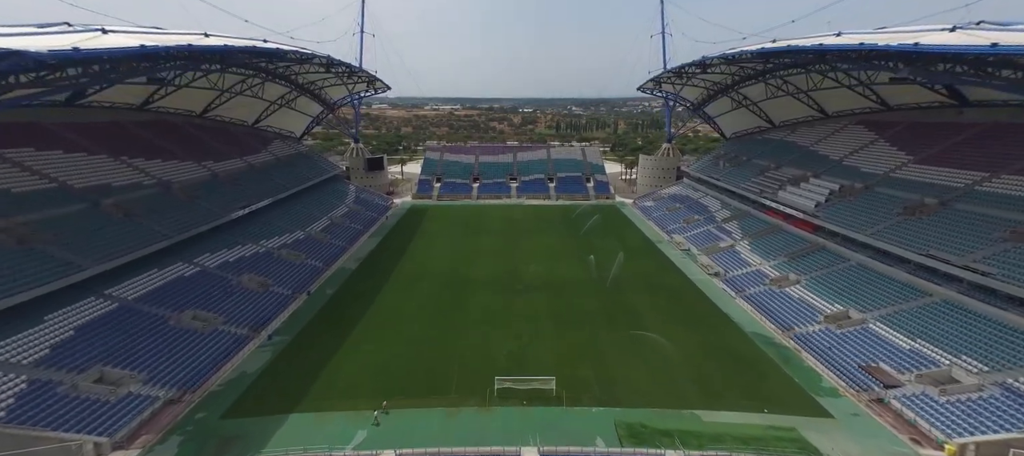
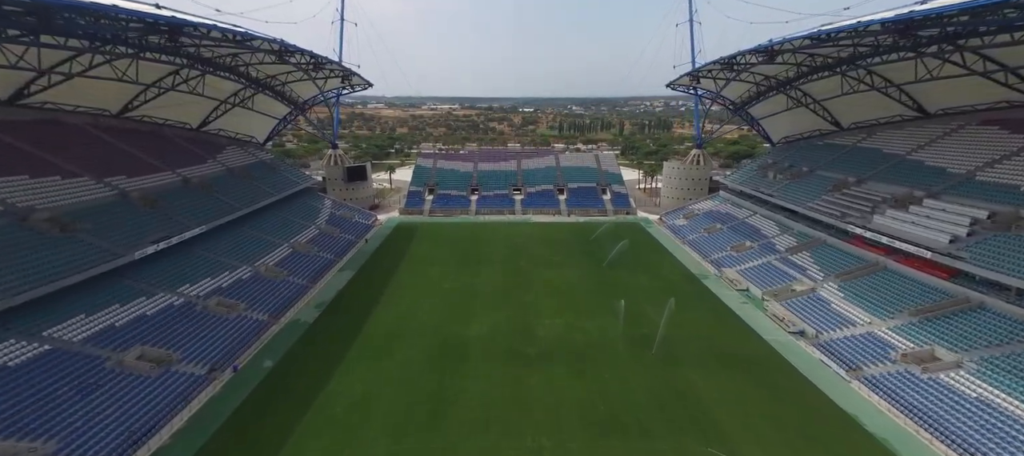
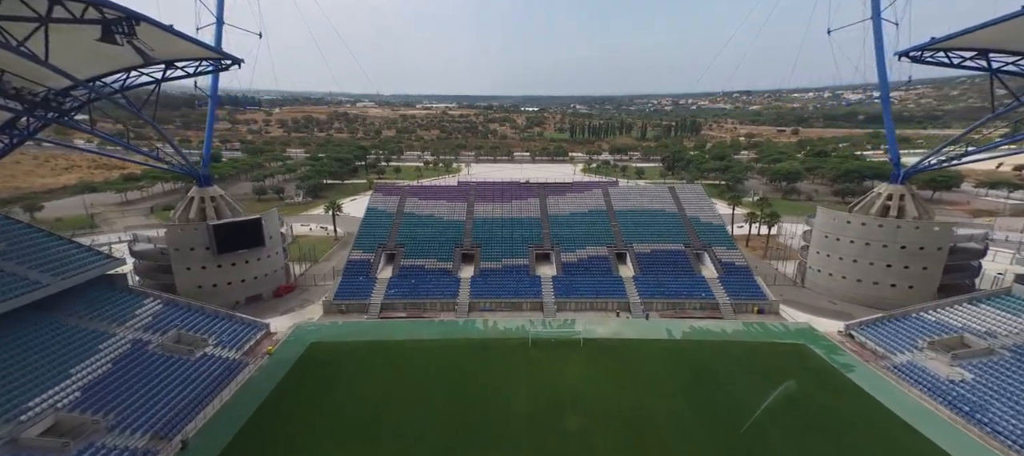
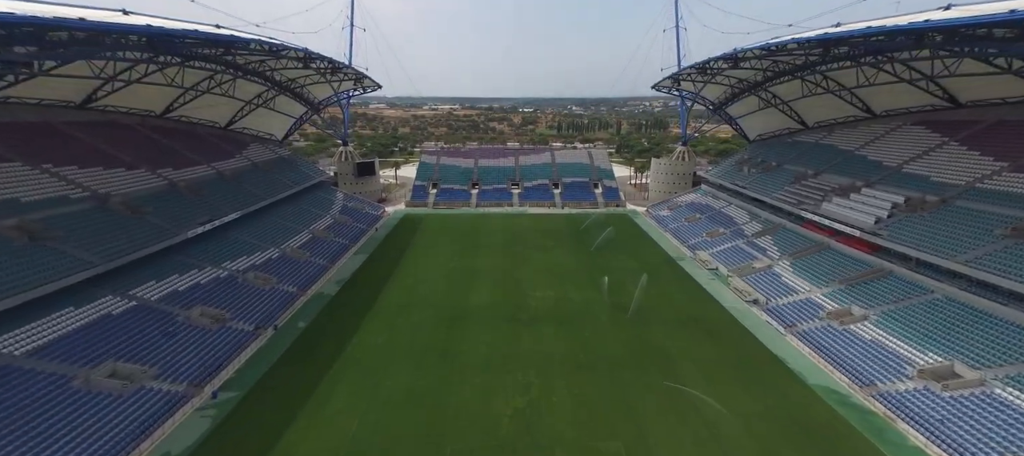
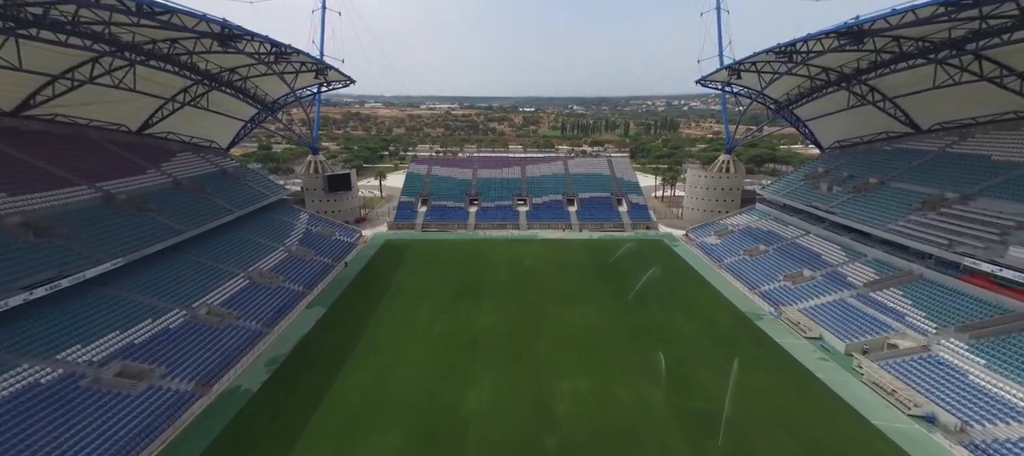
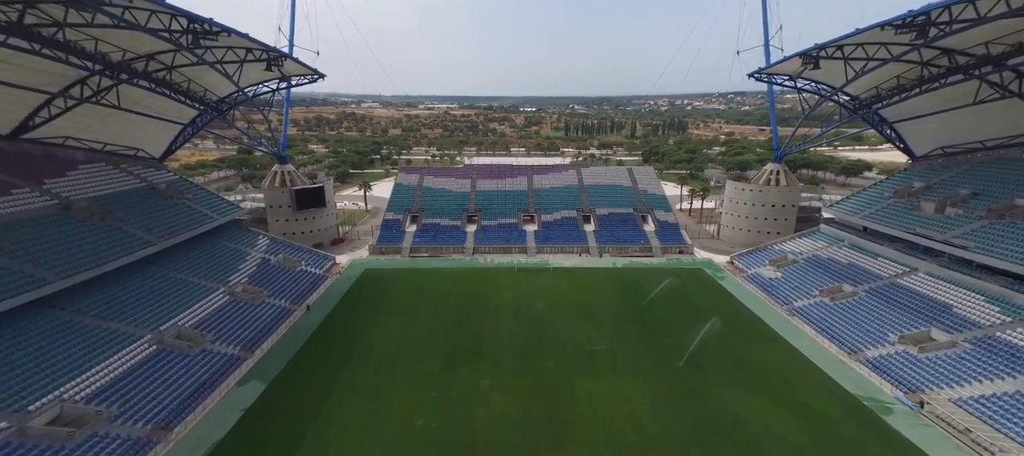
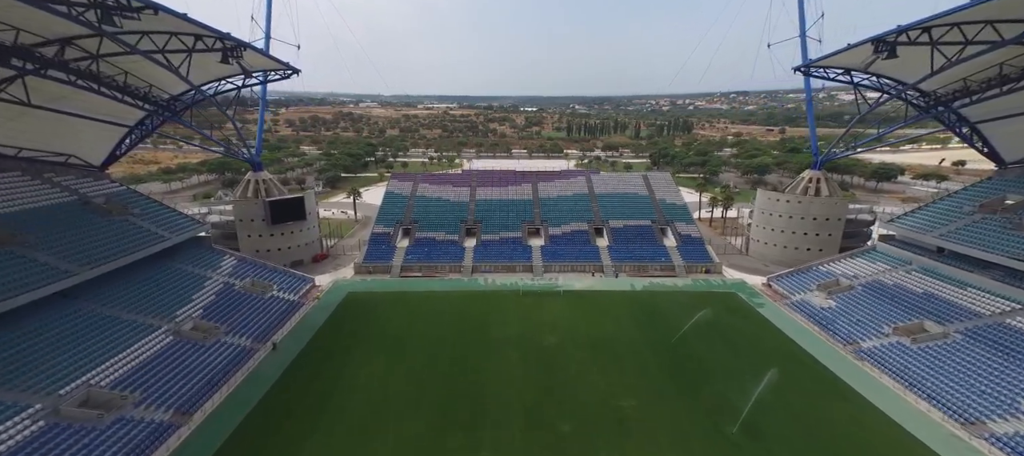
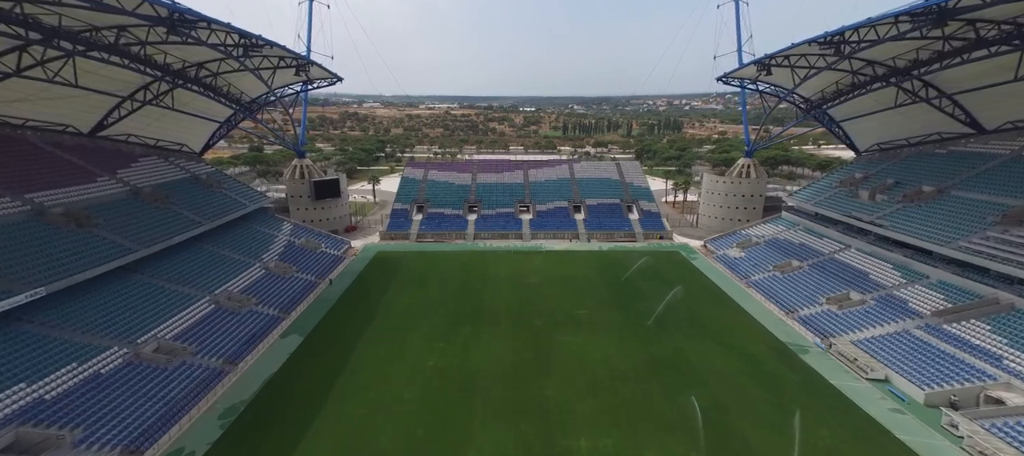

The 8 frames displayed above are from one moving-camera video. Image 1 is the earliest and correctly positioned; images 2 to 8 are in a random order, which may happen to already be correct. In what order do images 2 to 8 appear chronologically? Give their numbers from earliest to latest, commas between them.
4, 2, 5, 8, 6, 7, 3
